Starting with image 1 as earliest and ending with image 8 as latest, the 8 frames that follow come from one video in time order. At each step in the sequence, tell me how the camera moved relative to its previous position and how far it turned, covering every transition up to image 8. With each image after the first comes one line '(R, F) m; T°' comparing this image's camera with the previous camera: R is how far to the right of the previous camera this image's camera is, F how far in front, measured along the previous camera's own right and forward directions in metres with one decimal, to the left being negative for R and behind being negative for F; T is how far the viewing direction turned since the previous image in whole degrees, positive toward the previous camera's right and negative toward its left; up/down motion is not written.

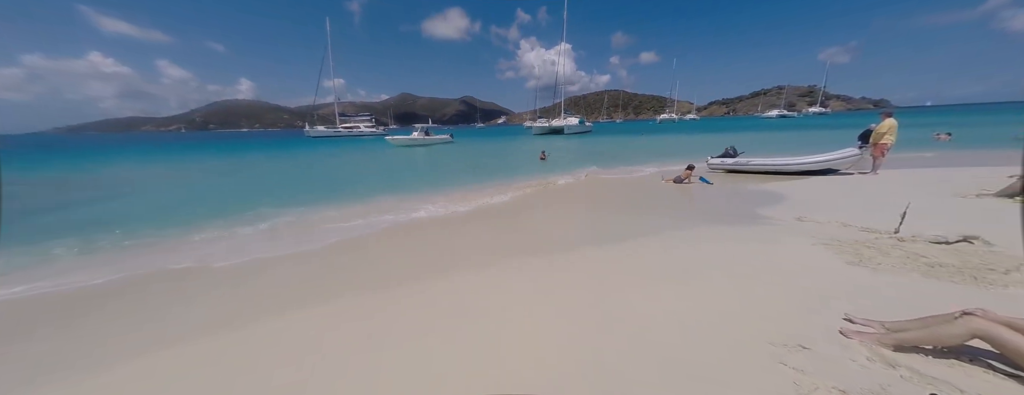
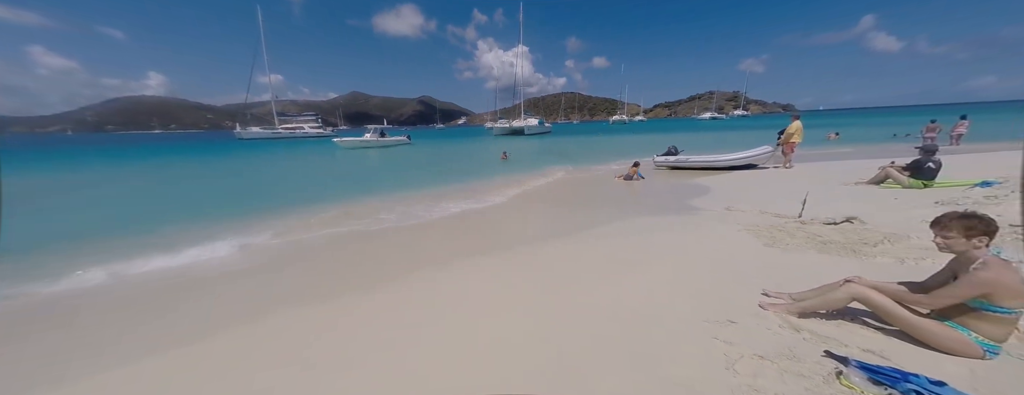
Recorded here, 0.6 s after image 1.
(+0.8, -0.1) m; +8°
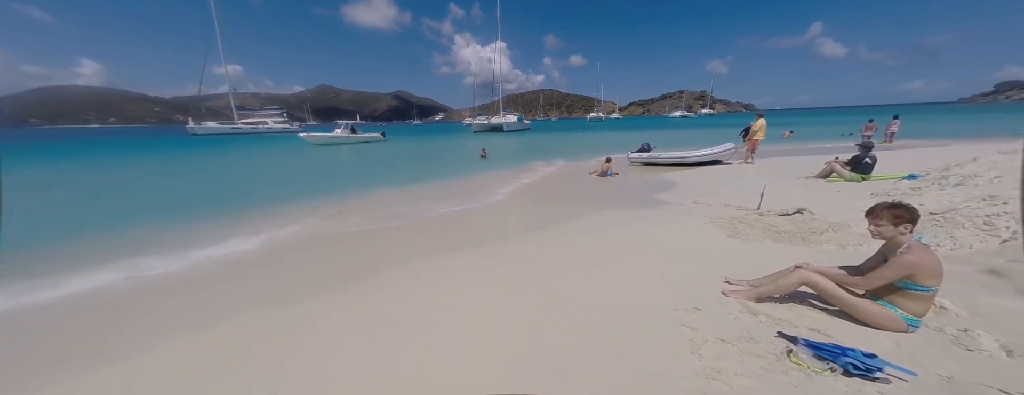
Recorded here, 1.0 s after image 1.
(+0.4, 0.0) m; +4°
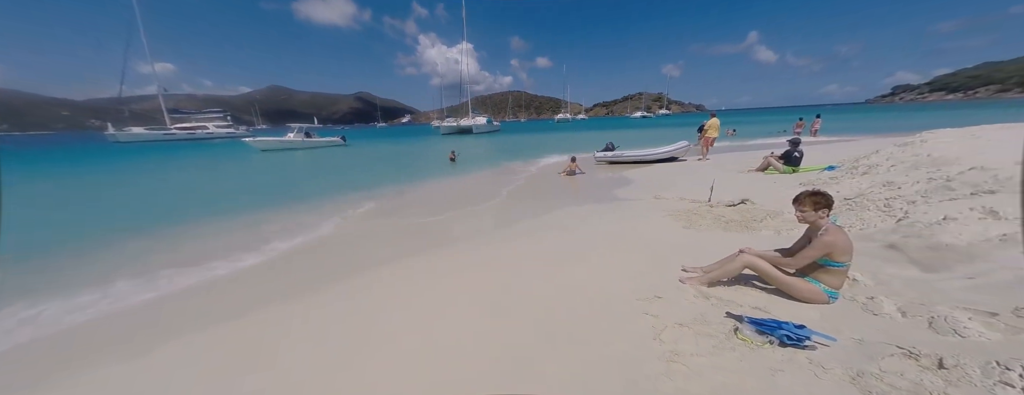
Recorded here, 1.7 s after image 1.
(+0.5, -0.3) m; +6°
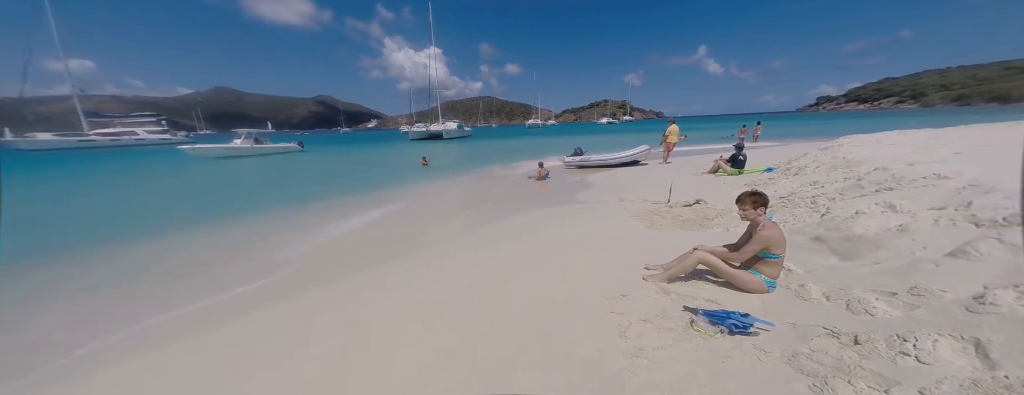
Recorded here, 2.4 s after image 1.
(+0.4, -0.4) m; +6°
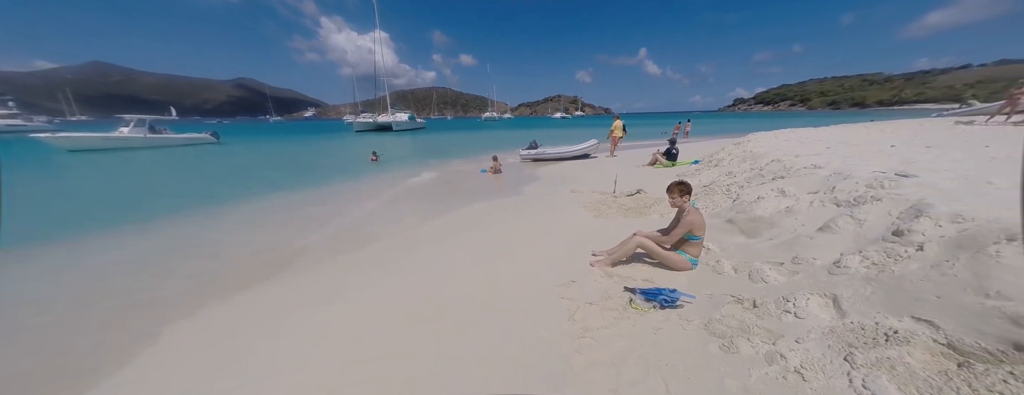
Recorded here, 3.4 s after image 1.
(+0.5, -0.4) m; +9°
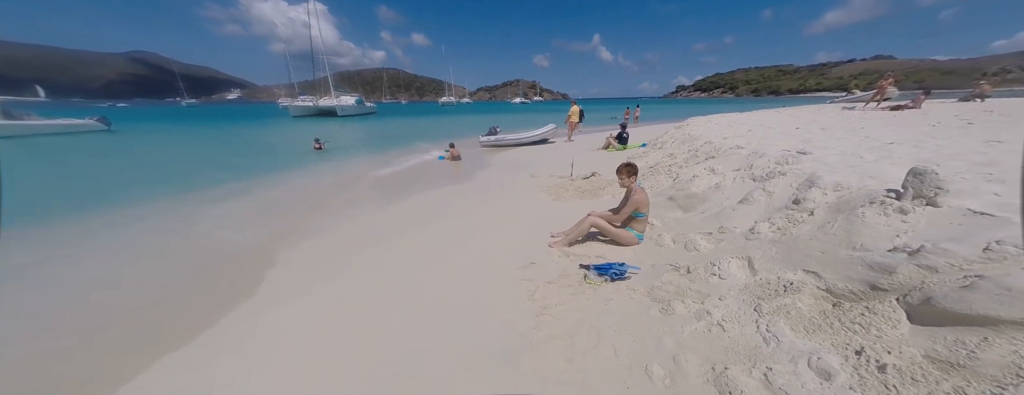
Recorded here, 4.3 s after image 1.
(+0.4, -0.3) m; +8°
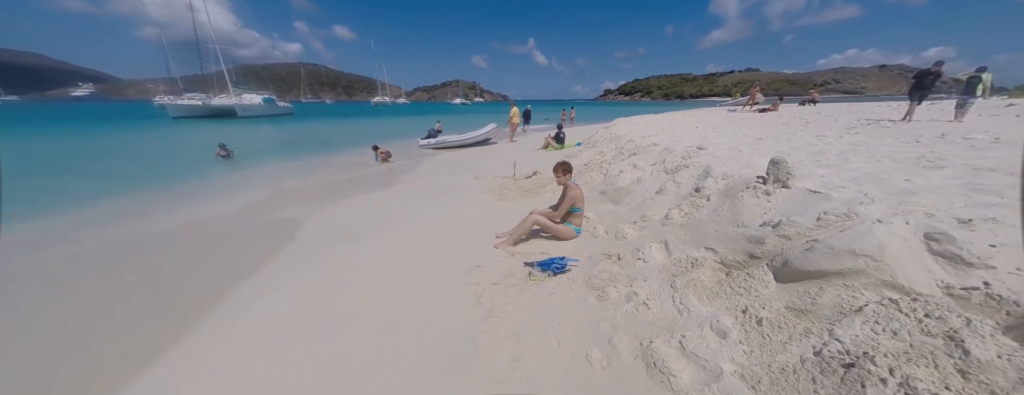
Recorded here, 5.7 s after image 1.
(+0.6, -0.1) m; +12°
